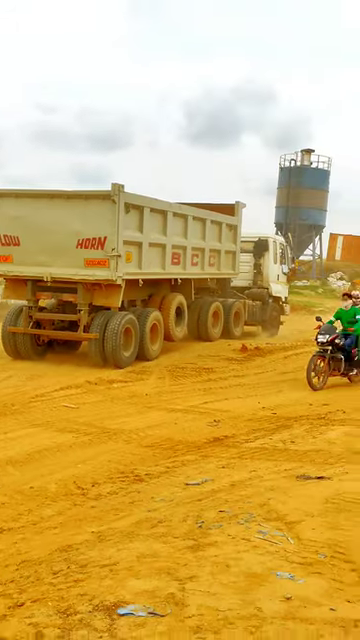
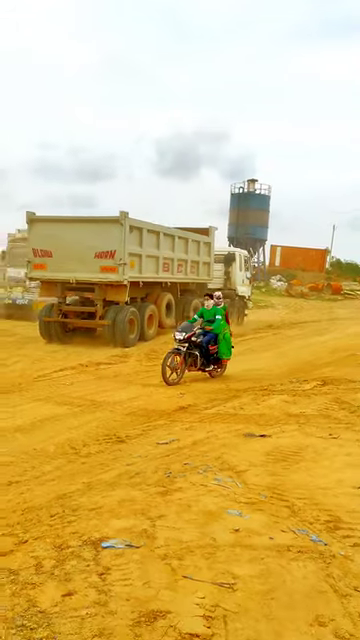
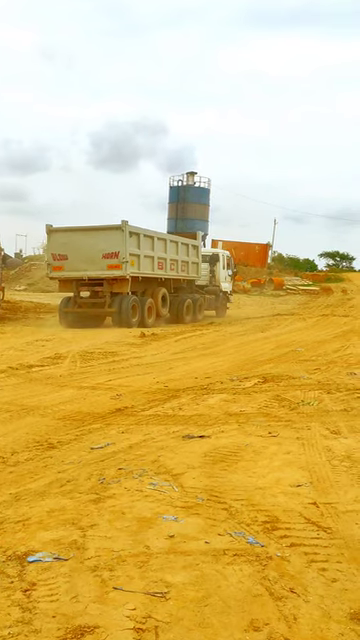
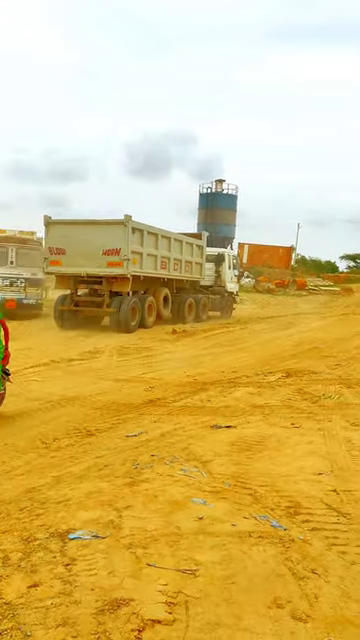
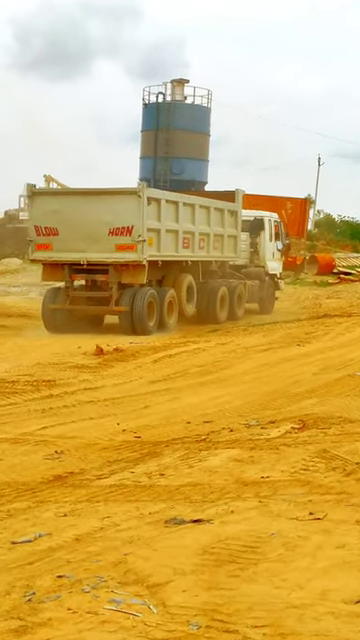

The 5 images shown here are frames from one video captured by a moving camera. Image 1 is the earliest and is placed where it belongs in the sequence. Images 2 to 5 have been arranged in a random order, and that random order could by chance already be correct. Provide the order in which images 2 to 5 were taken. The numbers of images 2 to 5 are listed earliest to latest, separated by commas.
2, 4, 3, 5
